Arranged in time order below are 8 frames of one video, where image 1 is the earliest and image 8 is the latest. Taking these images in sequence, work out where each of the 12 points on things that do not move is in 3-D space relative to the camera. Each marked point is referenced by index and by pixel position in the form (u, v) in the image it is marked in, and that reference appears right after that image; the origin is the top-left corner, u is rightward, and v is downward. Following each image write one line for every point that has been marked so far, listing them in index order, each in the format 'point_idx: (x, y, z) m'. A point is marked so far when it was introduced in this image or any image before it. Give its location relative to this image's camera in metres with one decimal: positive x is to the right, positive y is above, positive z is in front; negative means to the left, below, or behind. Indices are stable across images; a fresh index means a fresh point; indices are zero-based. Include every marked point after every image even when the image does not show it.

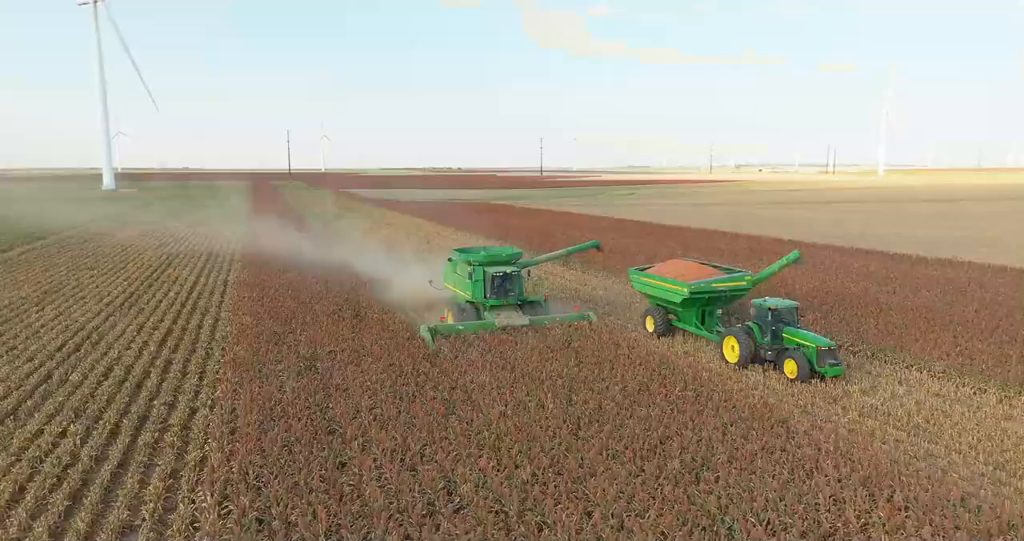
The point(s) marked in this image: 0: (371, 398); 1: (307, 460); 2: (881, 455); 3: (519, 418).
0: (-1.7, -1.5, +8.4) m
1: (-1.9, -1.8, +6.6) m
2: (+3.5, -1.7, +6.8) m
3: (+0.1, -1.6, +7.5) m
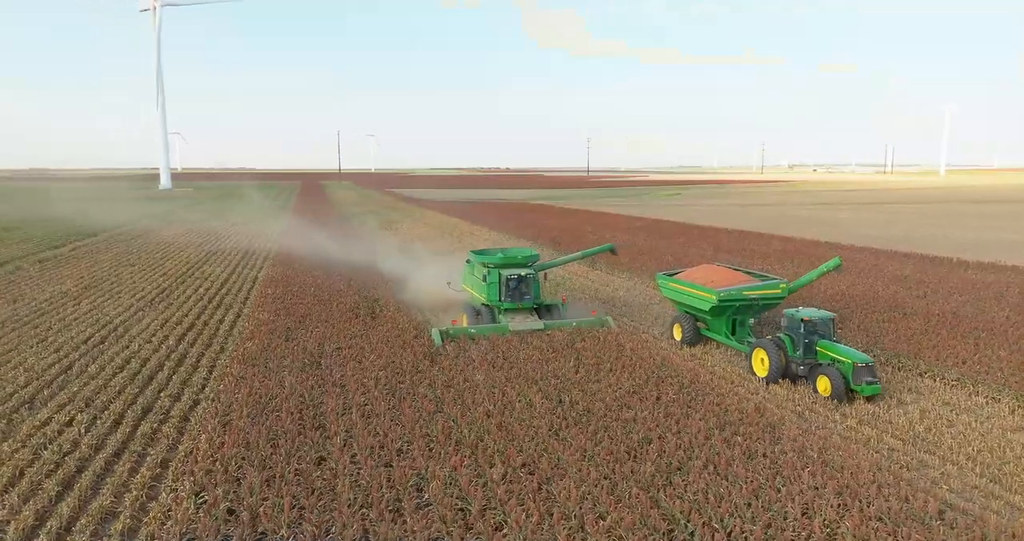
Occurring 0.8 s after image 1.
0: (-1.8, -1.5, +8.5) m
1: (-2.1, -1.8, +6.8) m
2: (+3.3, -1.8, +6.6) m
3: (-0.1, -1.6, +7.6) m
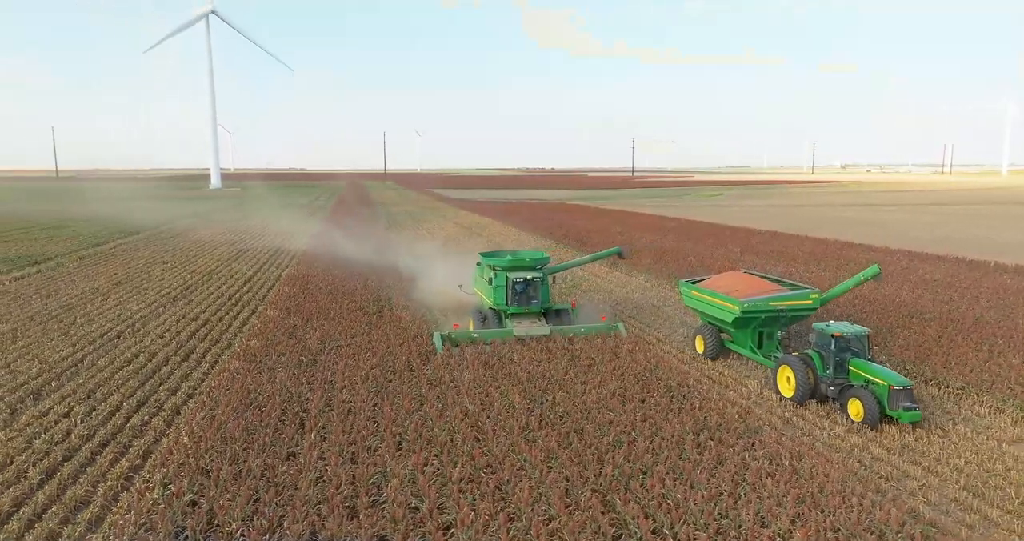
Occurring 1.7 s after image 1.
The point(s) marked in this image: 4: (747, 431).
0: (-2.0, -1.5, +8.6) m
1: (-2.5, -1.8, +6.9) m
2: (+2.9, -1.8, +6.4) m
3: (-0.3, -1.6, +7.6) m
4: (+2.5, -1.7, +7.4) m
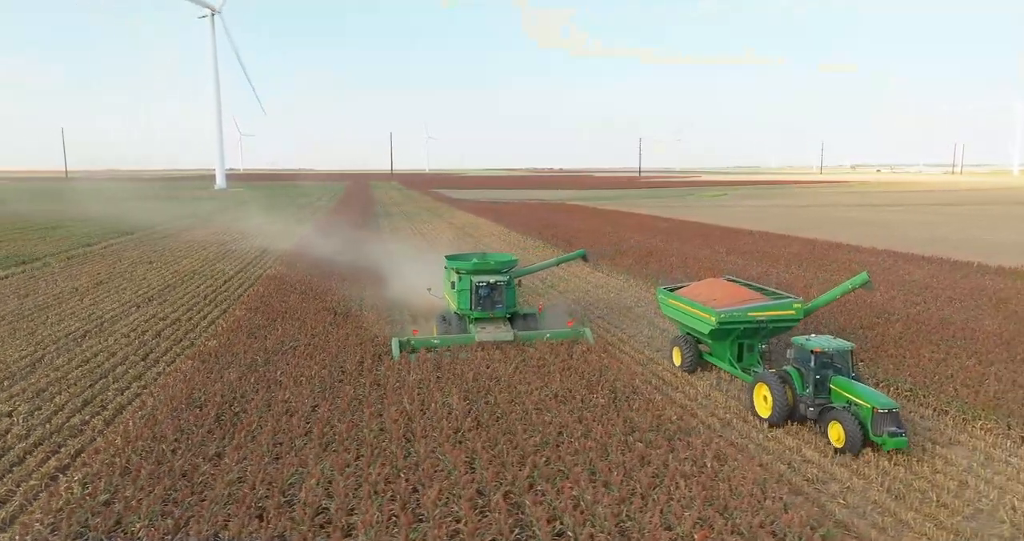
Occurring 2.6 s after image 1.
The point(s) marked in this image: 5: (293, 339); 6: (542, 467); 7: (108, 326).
0: (-2.7, -1.5, +8.6) m
1: (-3.2, -1.8, +6.9) m
2: (+2.2, -1.8, +6.3) m
3: (-1.1, -1.6, +7.6) m
4: (+1.7, -1.7, +7.3) m
5: (-3.6, -1.1, +11.5) m
6: (+0.3, -1.8, +6.3) m
7: (-8.0, -1.1, +13.9) m
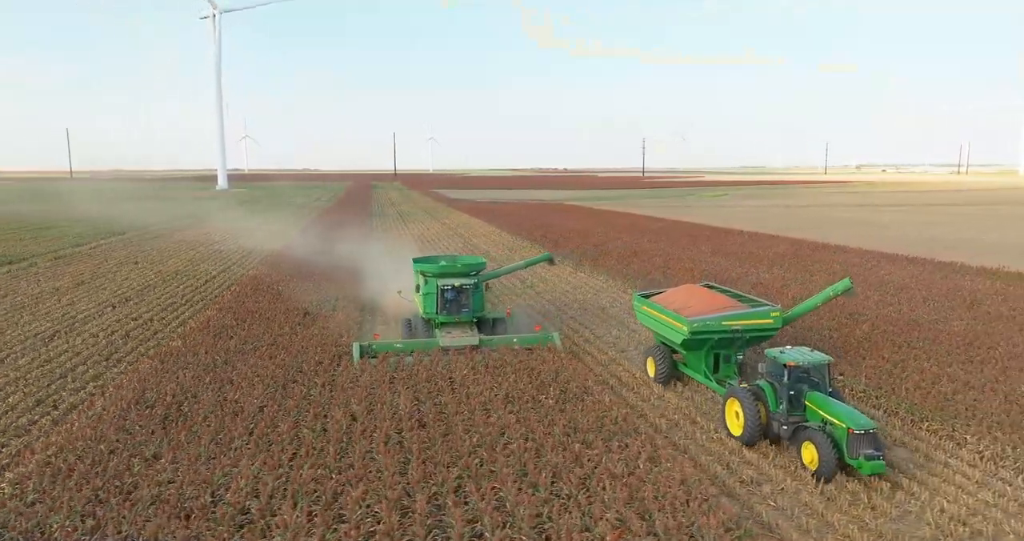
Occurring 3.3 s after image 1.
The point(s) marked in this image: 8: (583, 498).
0: (-3.3, -1.5, +8.6) m
1: (-3.8, -1.8, +6.9) m
2: (+1.6, -1.8, +6.3) m
3: (-1.7, -1.6, +7.6) m
4: (+1.1, -1.7, +7.3) m
5: (-4.2, -1.1, +11.5) m
6: (-0.3, -1.8, +6.3) m
7: (-8.6, -1.1, +13.9) m
8: (+0.6, -1.8, +5.7) m
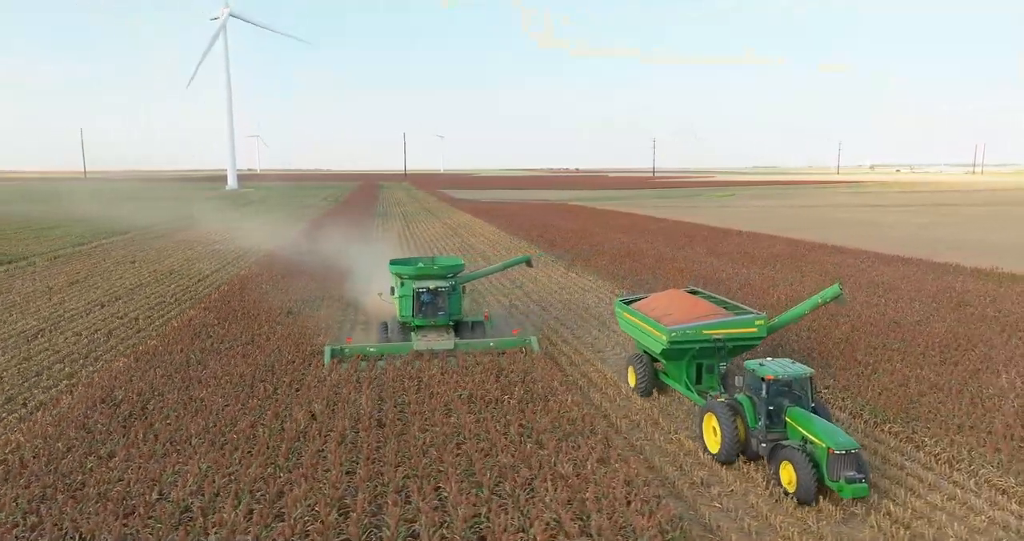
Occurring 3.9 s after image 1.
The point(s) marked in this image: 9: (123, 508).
0: (-3.7, -1.5, +8.7) m
1: (-4.3, -1.8, +7.0) m
2: (+1.1, -1.8, +6.3) m
3: (-2.1, -1.6, +7.6) m
4: (+0.7, -1.7, +7.3) m
5: (-4.6, -1.1, +11.6) m
6: (-0.8, -1.8, +6.3) m
7: (-8.9, -1.1, +14.1) m
8: (+0.1, -1.8, +5.7) m
9: (-3.1, -1.9, +5.7) m
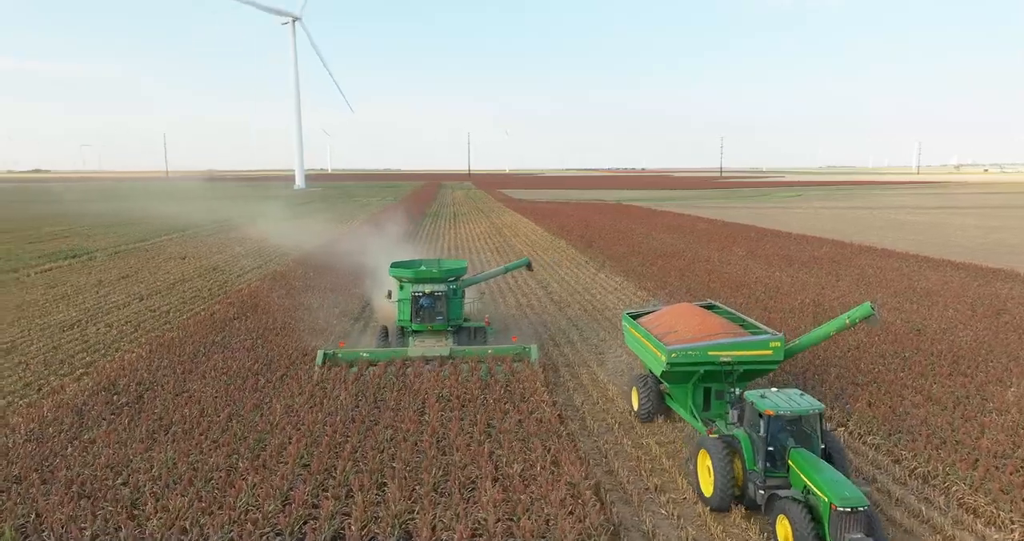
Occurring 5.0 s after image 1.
0: (-4.0, -1.4, +9.0) m
1: (-4.6, -1.7, +7.4) m
2: (+0.7, -1.8, +6.2) m
3: (-2.4, -1.6, +7.8) m
4: (+0.3, -1.7, +7.3) m
5: (-4.5, -1.1, +12.0) m
6: (-1.3, -1.7, +6.4) m
7: (-8.6, -1.0, +14.9) m
8: (-0.4, -1.8, +5.7) m
9: (-3.6, -1.9, +6.0) m
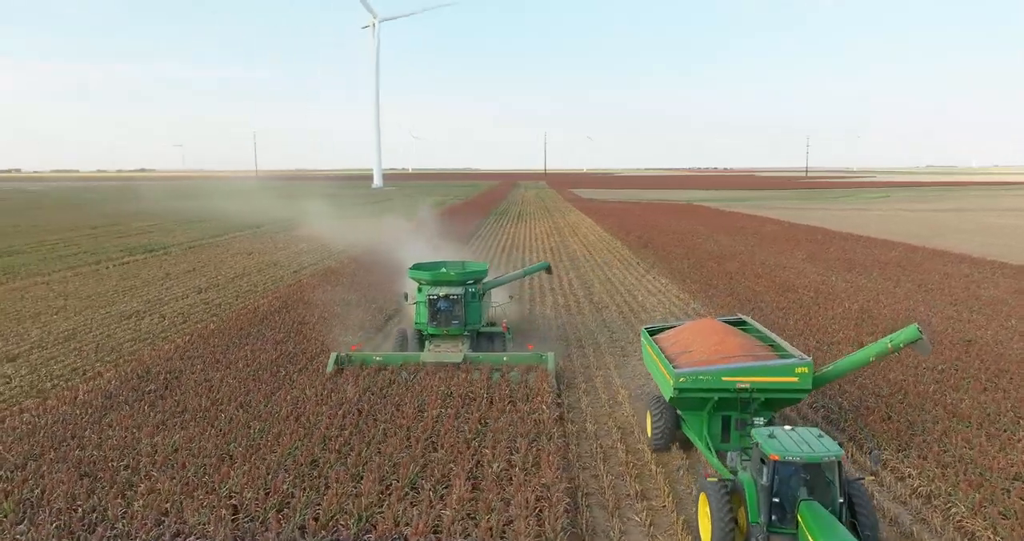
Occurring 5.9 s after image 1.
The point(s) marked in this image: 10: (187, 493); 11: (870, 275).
0: (-3.8, -1.4, +9.5) m
1: (-4.7, -1.6, +7.9) m
2: (+0.5, -1.8, +6.2) m
3: (-2.5, -1.5, +8.1) m
4: (+0.2, -1.7, +7.3) m
5: (-4.1, -1.0, +12.5) m
6: (-1.4, -1.7, +6.6) m
7: (-7.9, -0.8, +15.7) m
8: (-0.6, -1.8, +5.8) m
9: (-3.8, -1.8, +6.4) m
10: (-2.7, -1.9, +5.9) m
11: (+9.4, -0.2, +18.5) m
